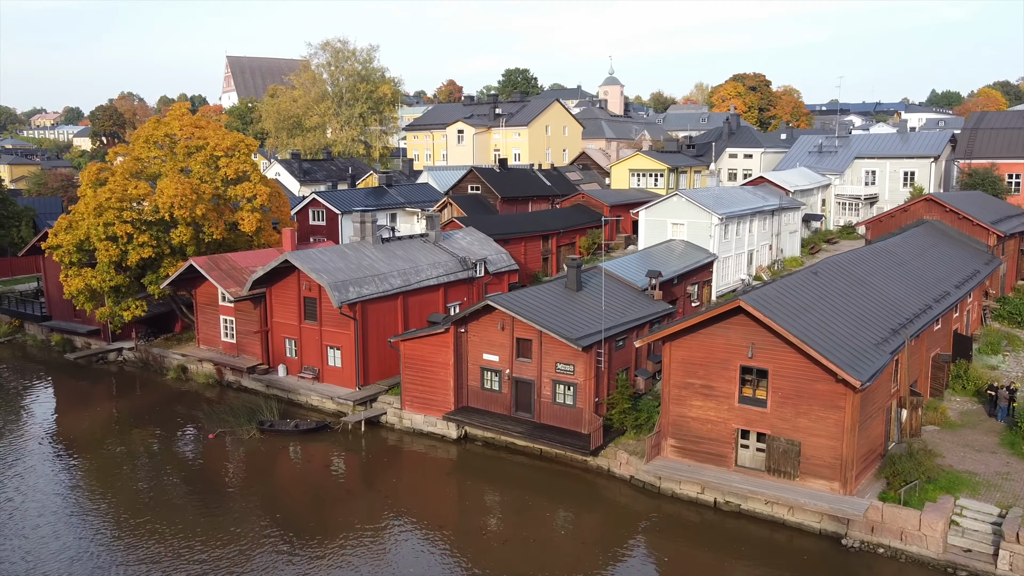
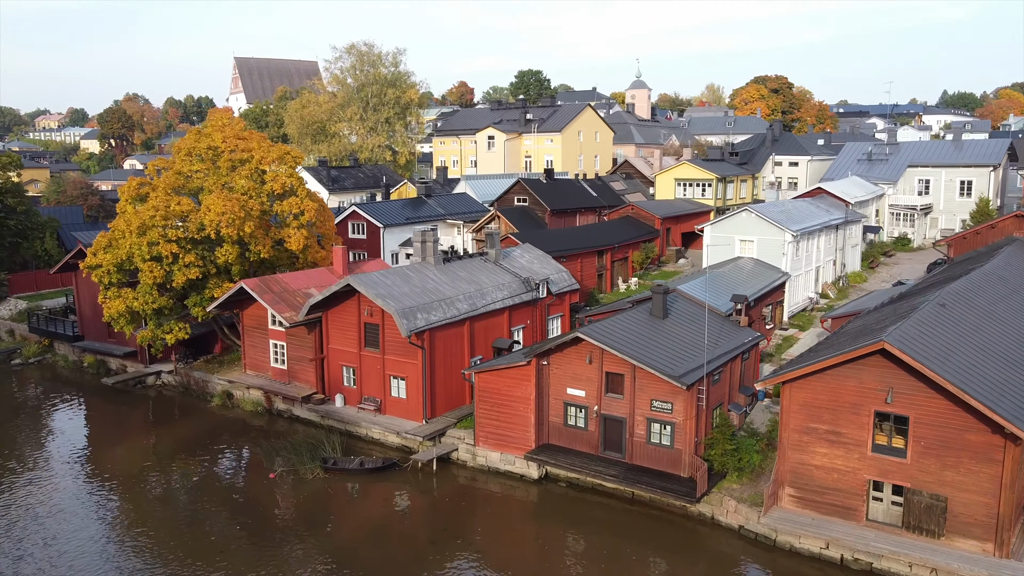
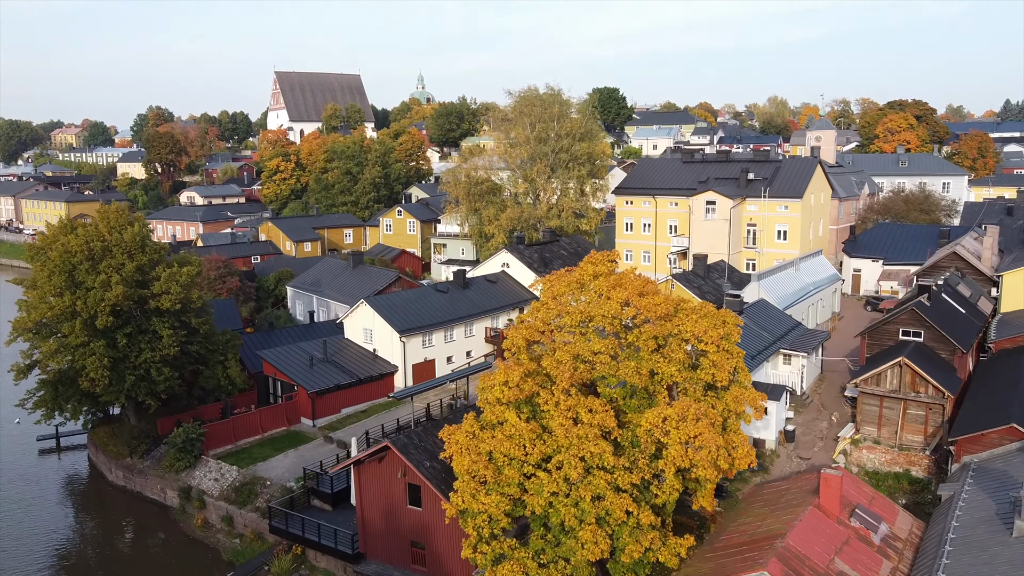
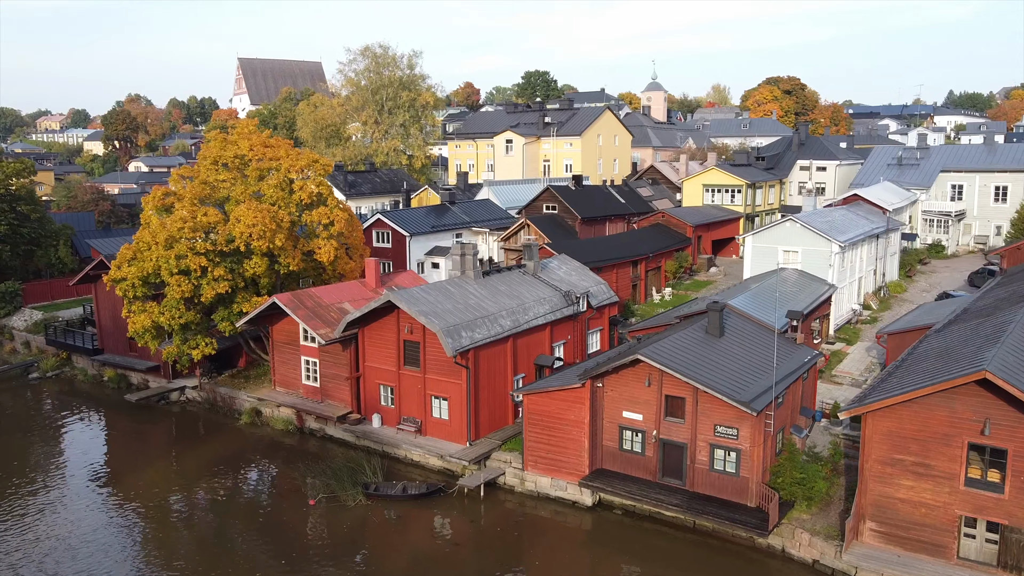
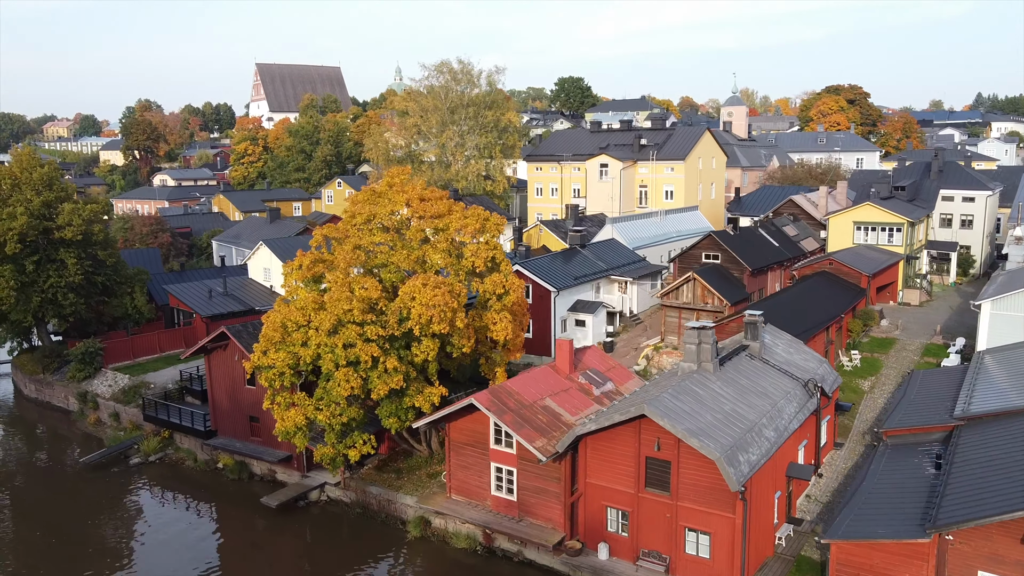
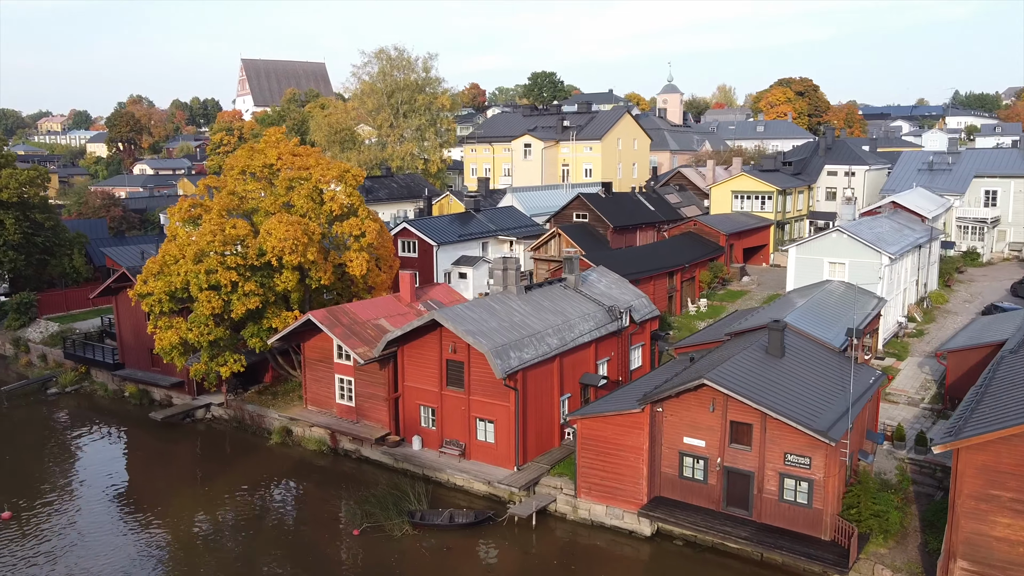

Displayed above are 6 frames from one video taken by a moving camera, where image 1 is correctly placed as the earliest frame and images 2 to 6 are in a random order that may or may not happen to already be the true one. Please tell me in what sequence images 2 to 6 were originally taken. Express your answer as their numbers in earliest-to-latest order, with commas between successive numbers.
2, 4, 6, 5, 3
